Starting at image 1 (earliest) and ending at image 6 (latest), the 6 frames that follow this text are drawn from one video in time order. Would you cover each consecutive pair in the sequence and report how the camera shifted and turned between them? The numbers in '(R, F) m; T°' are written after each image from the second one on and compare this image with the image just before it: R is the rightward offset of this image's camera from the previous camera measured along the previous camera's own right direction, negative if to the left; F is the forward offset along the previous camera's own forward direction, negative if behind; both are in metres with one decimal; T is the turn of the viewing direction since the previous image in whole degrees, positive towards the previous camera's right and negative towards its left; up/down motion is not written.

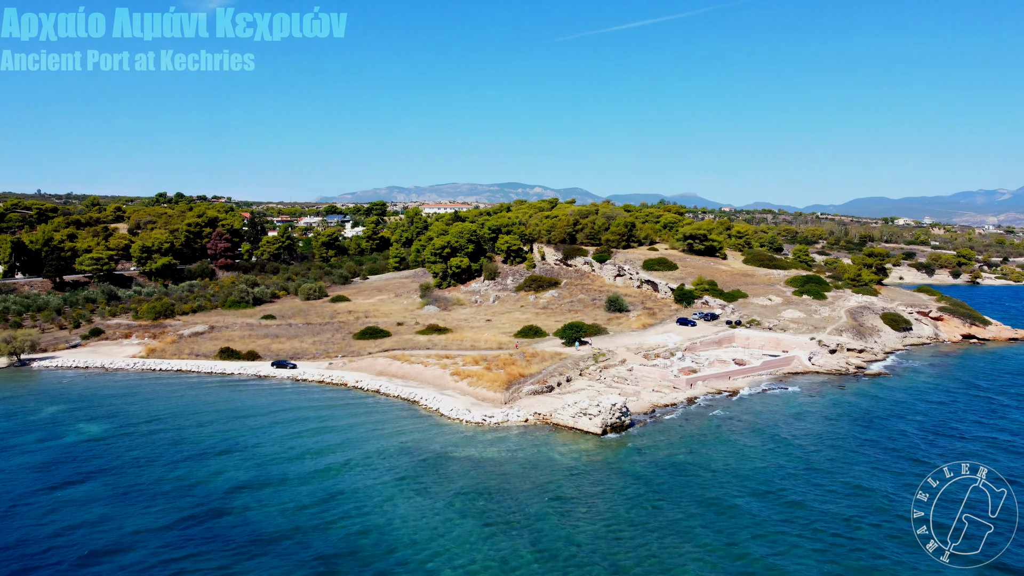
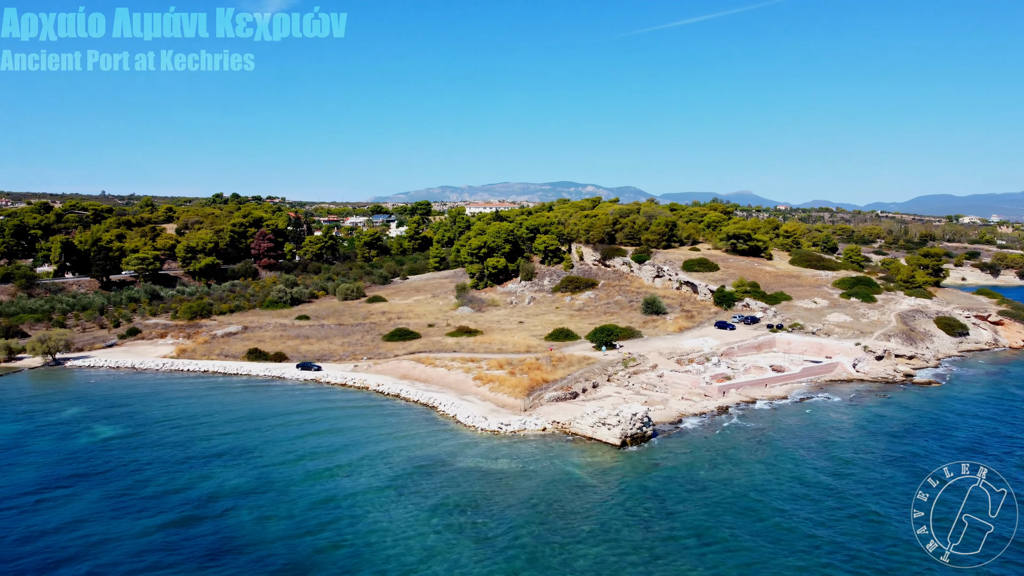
(+1.4, +1.5) m; -4°
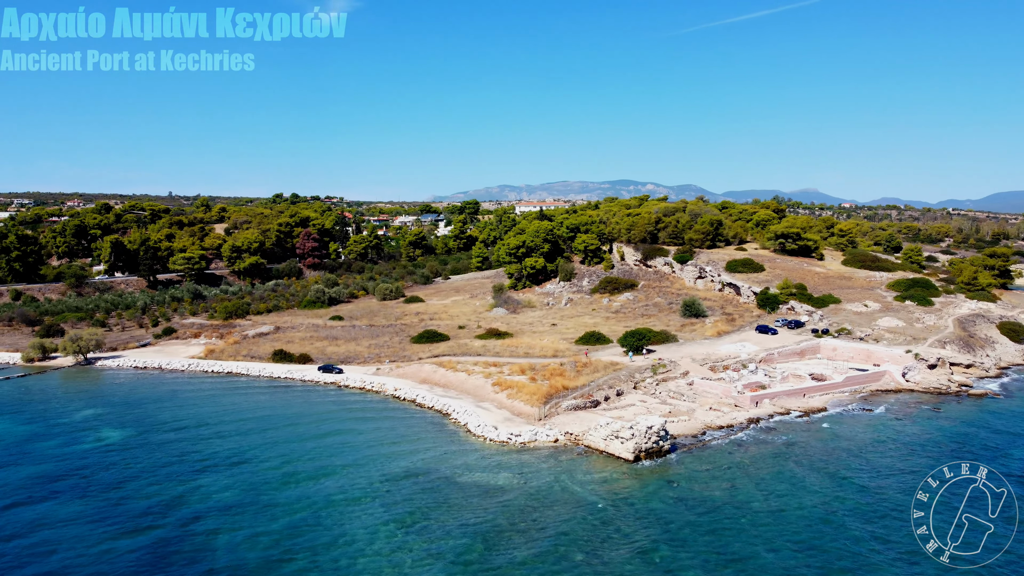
(+1.9, +1.8) m; -4°
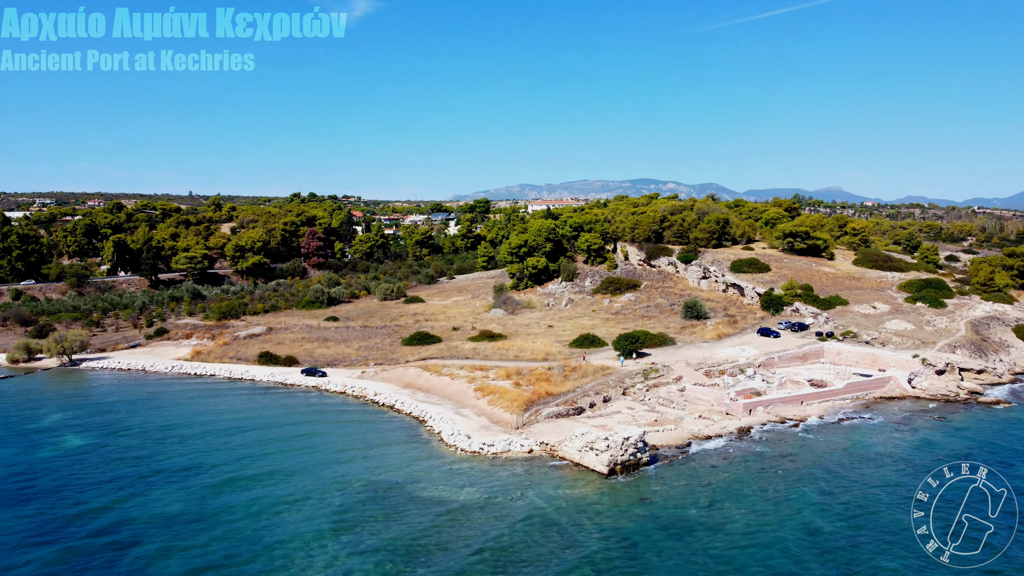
(+1.8, +1.7) m; -1°
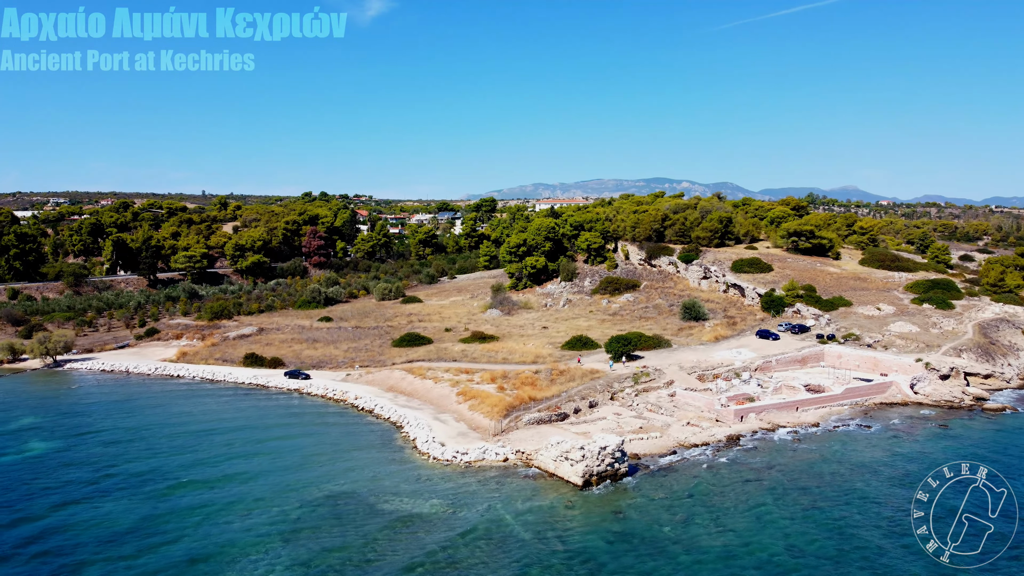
(+1.4, +1.4) m; -1°
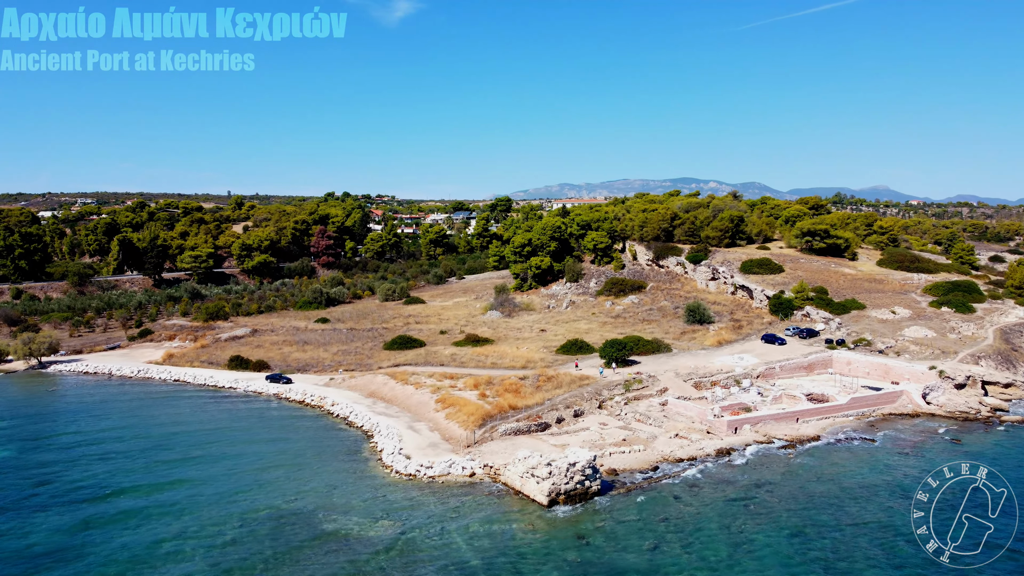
(+1.9, +2.1) m; -2°
